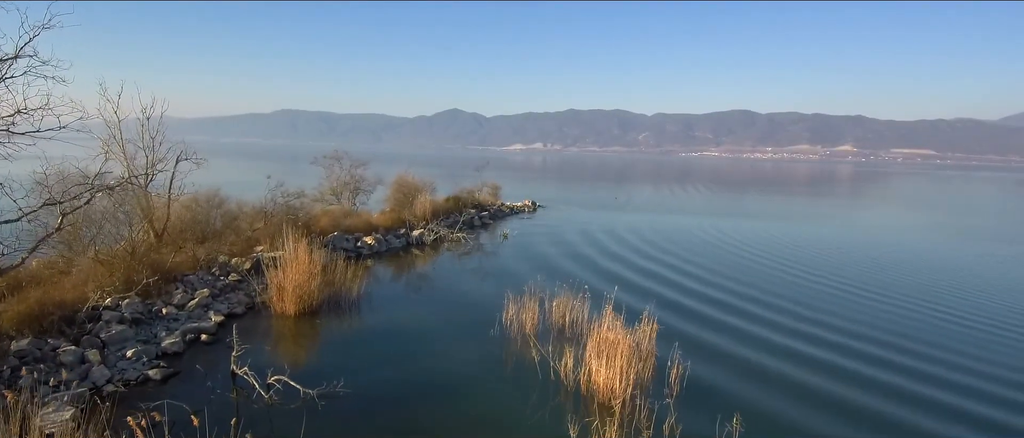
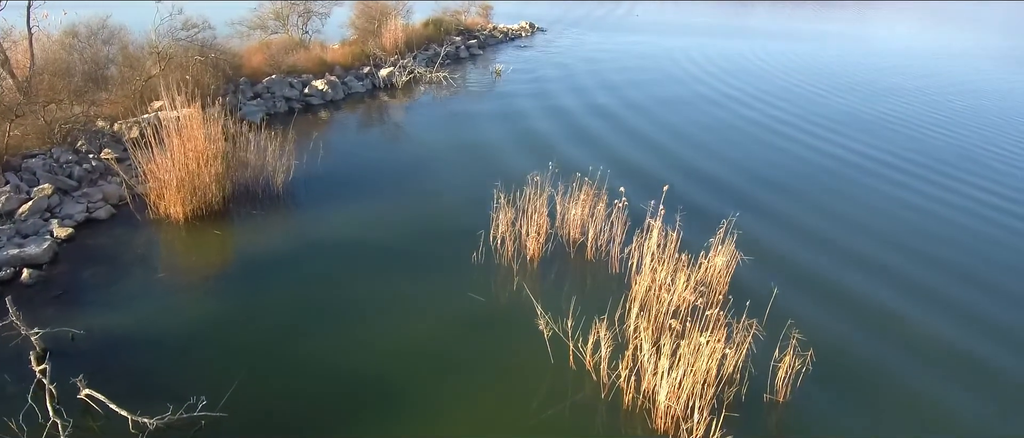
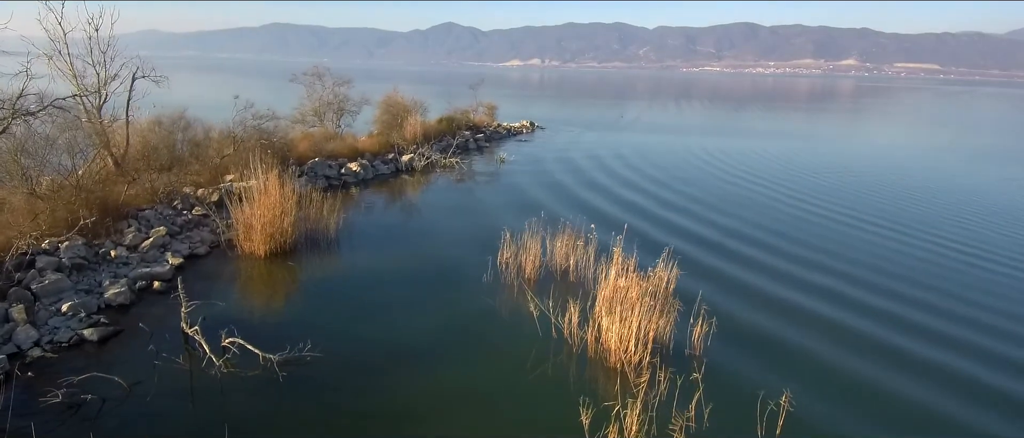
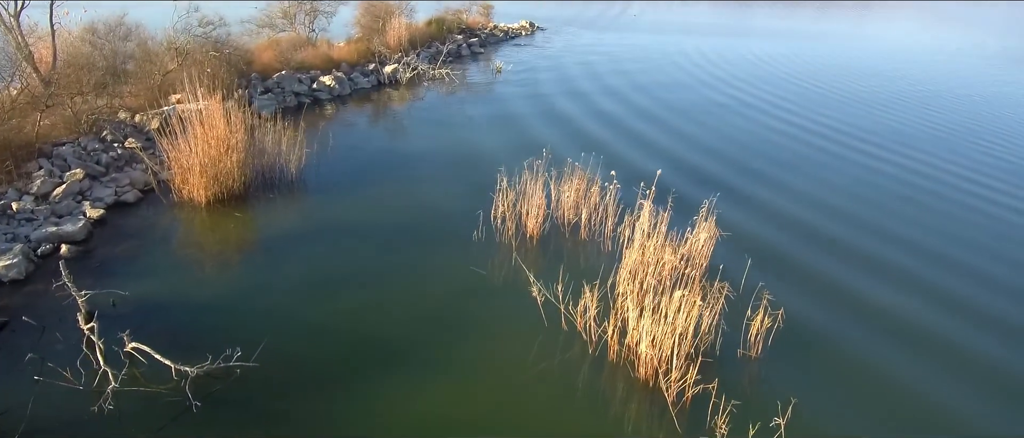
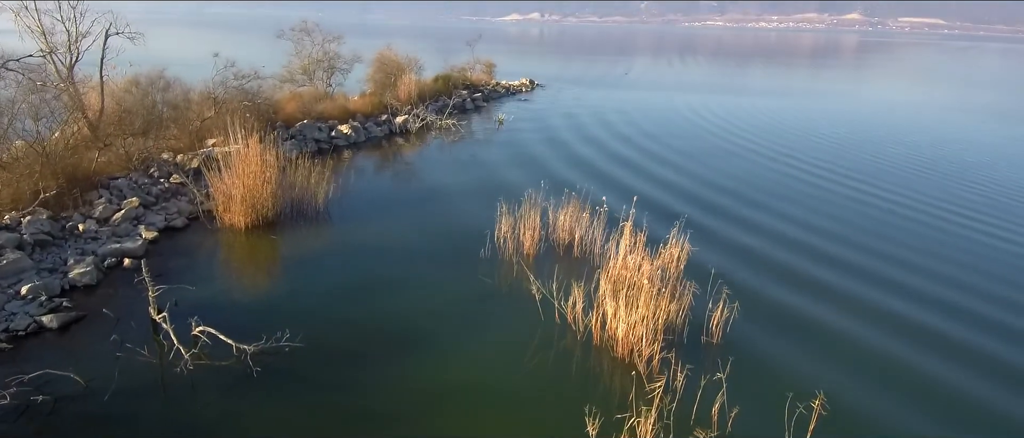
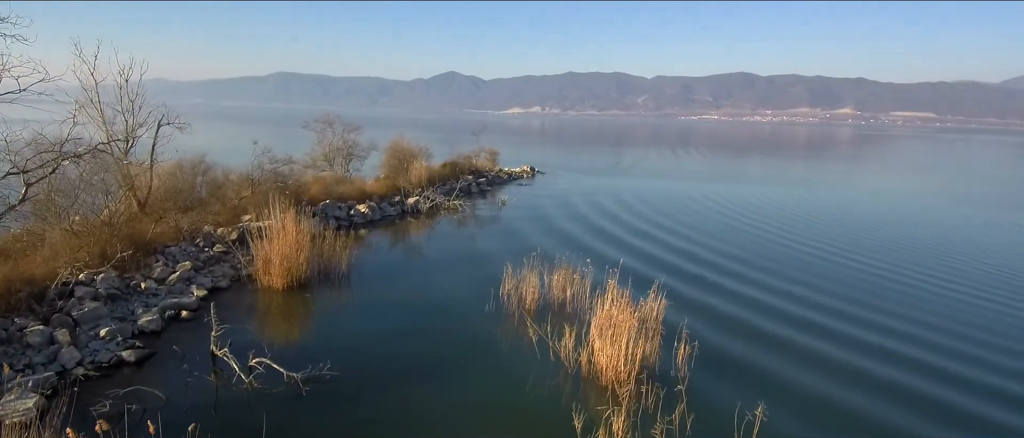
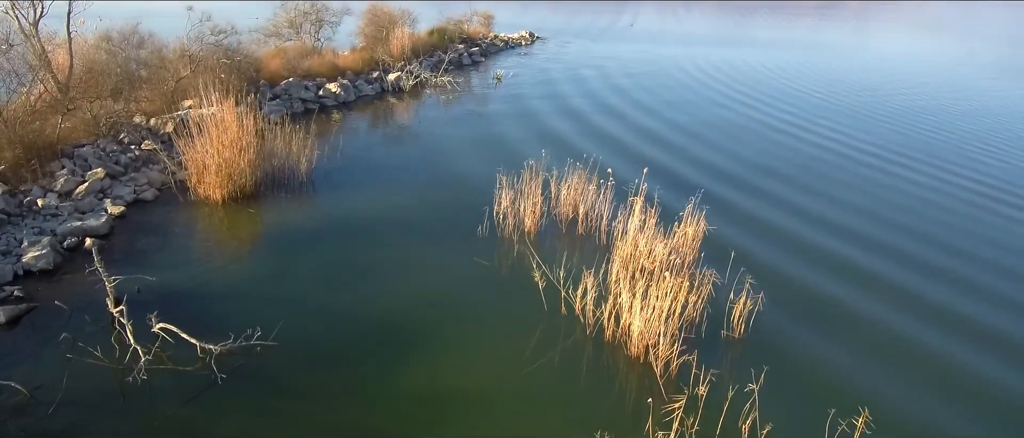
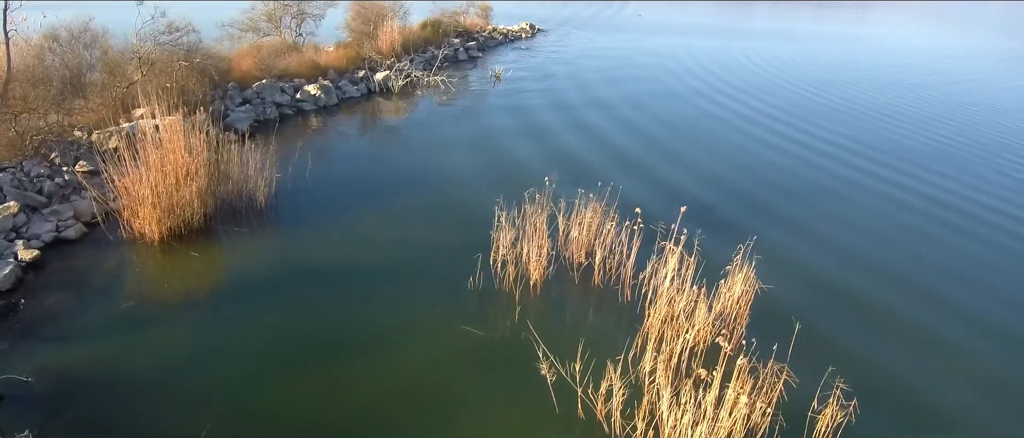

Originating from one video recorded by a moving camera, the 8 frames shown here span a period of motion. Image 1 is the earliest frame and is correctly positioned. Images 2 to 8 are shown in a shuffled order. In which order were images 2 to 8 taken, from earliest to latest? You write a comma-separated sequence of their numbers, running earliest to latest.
6, 3, 5, 7, 4, 2, 8
